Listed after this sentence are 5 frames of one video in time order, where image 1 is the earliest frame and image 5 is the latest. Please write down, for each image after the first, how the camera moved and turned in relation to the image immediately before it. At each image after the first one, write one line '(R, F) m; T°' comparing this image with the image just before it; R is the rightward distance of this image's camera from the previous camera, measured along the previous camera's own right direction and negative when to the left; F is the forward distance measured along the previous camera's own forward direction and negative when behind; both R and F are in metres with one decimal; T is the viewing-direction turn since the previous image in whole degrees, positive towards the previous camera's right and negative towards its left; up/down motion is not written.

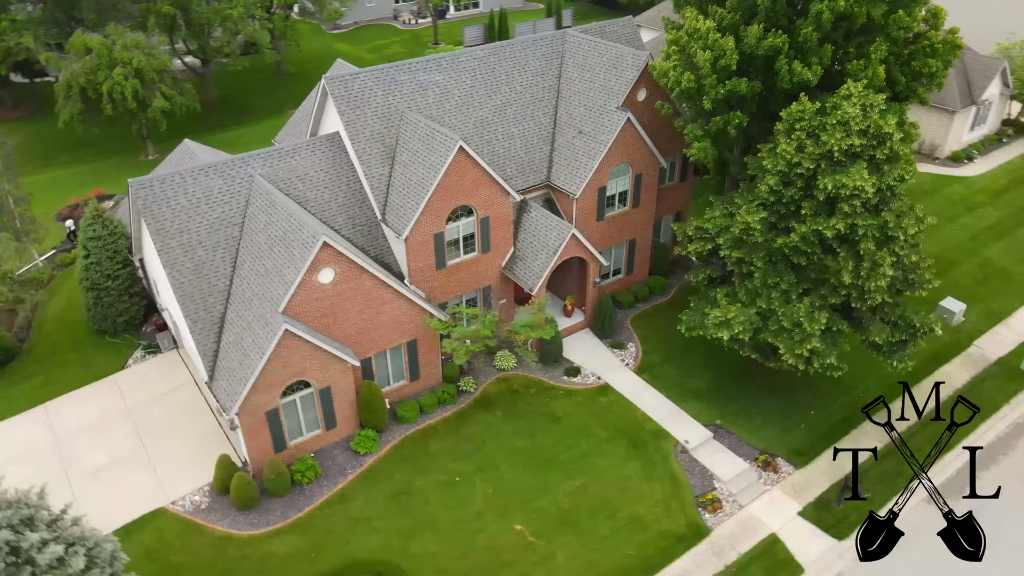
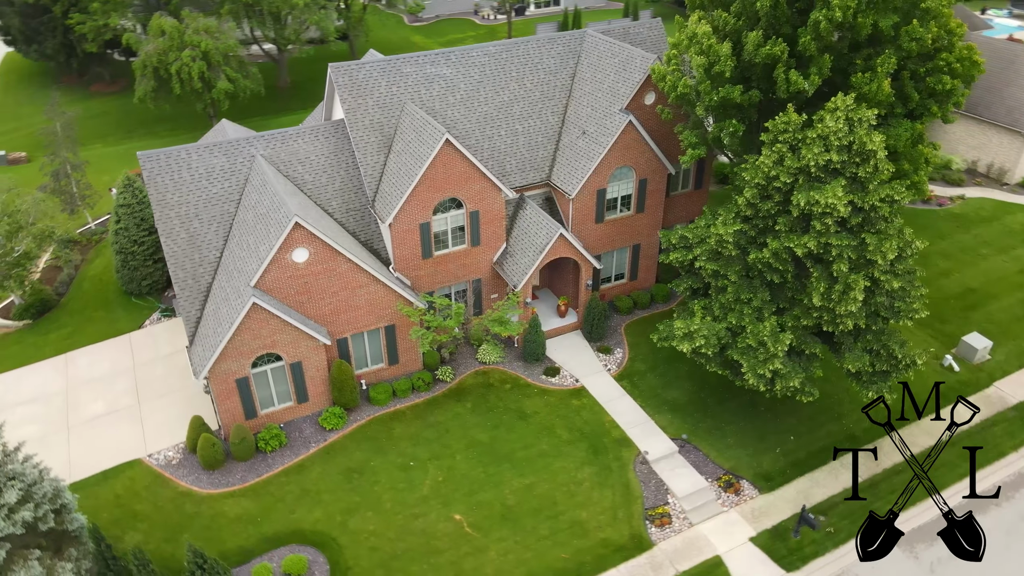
(+4.5, +0.1) m; -7°
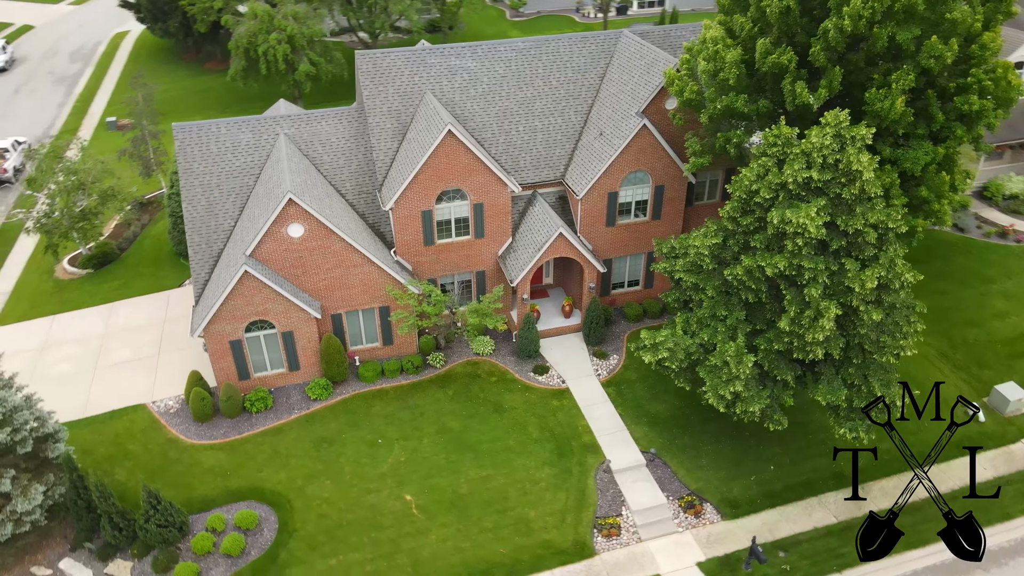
(+4.8, +0.2) m; -9°
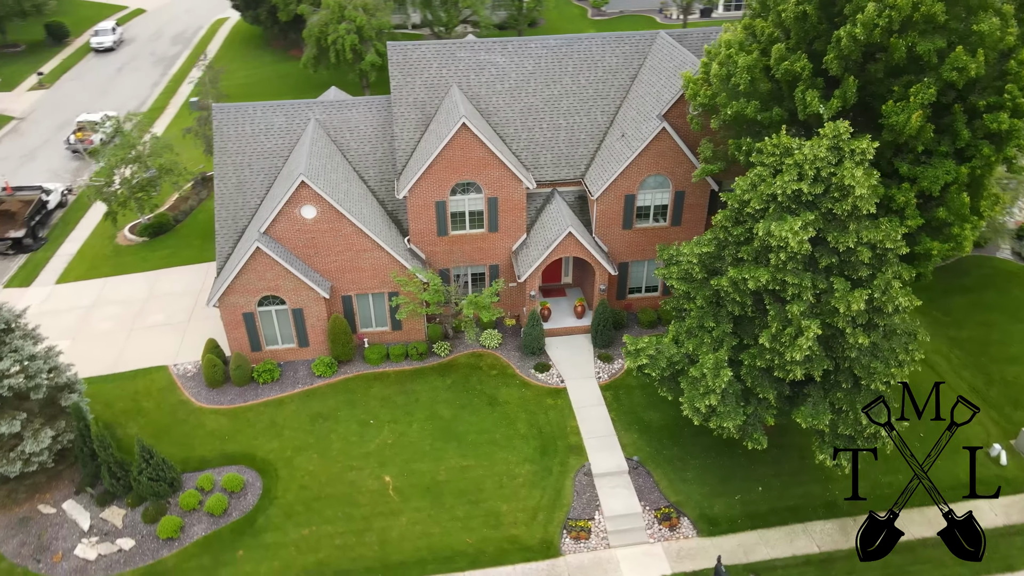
(+3.3, +0.1) m; -7°
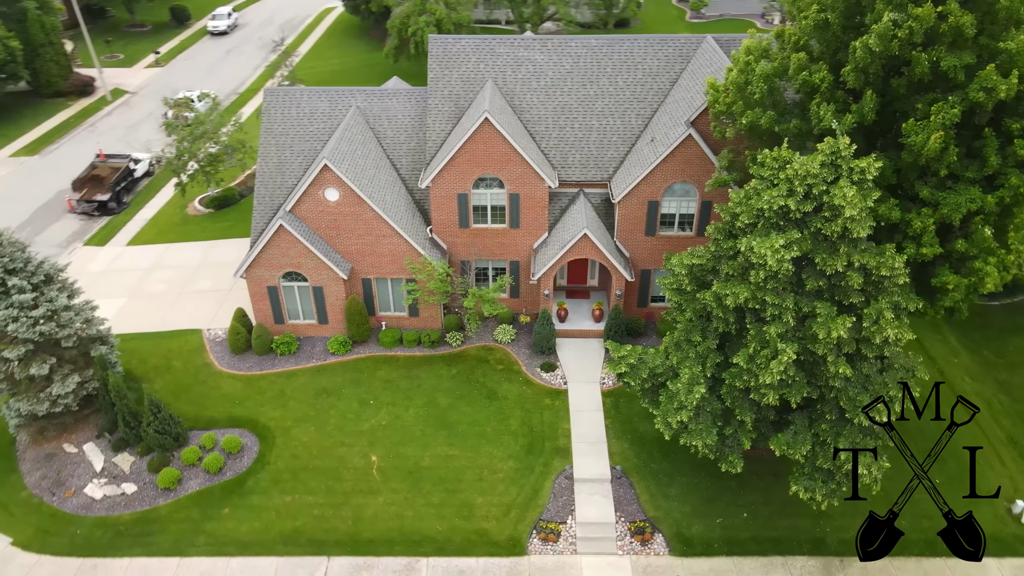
(+3.7, +0.2) m; -8°
